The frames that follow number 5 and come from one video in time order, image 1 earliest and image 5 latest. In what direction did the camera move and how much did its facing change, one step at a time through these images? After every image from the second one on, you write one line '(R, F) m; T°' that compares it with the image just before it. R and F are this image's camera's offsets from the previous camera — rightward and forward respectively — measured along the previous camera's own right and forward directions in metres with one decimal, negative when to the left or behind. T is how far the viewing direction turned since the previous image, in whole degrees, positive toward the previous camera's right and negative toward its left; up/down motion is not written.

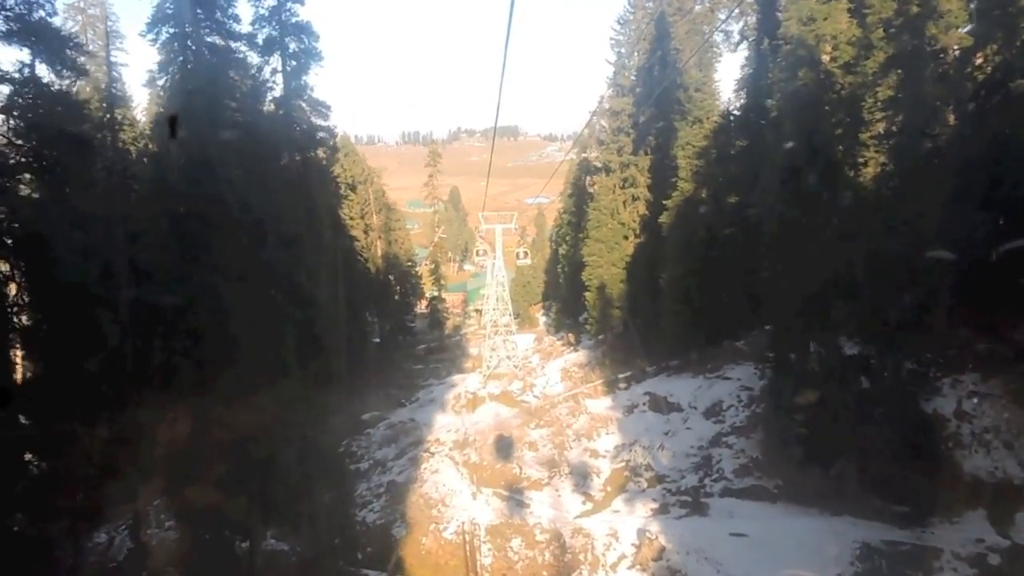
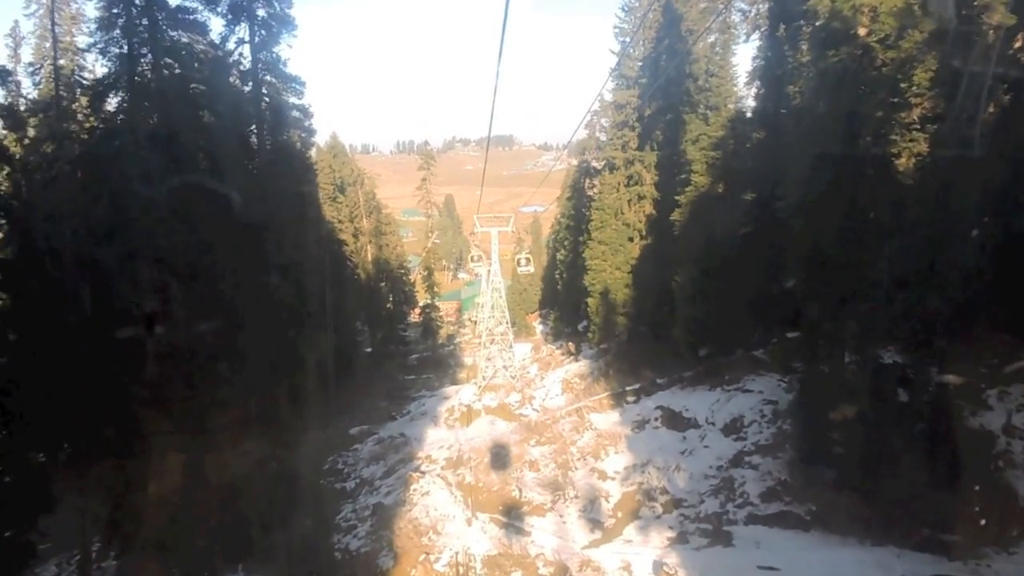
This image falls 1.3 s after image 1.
(-0.1, +1.7) m; 0°
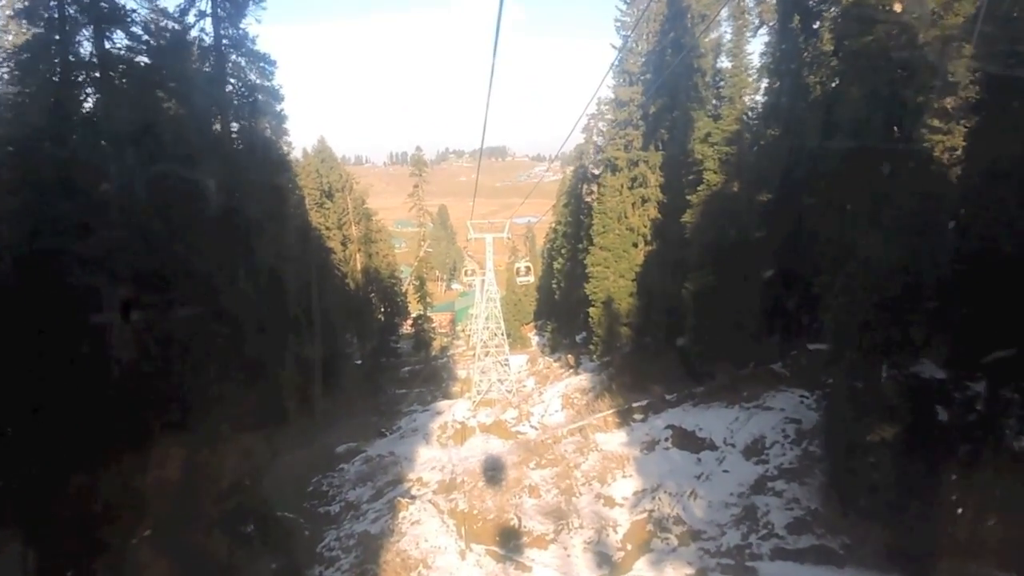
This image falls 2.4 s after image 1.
(-0.1, +1.5) m; 0°
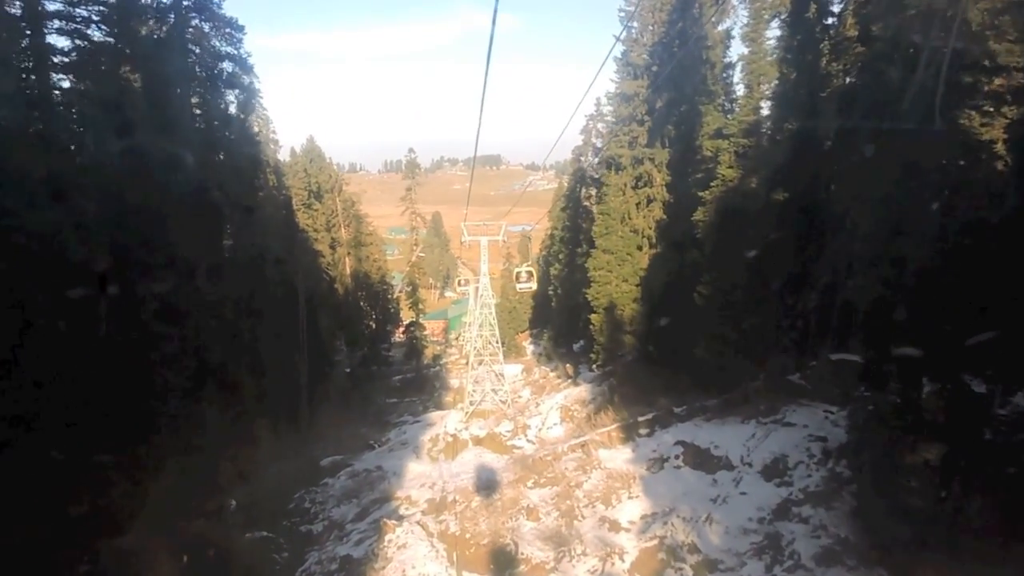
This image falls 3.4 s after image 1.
(-0.1, +1.4) m; 0°
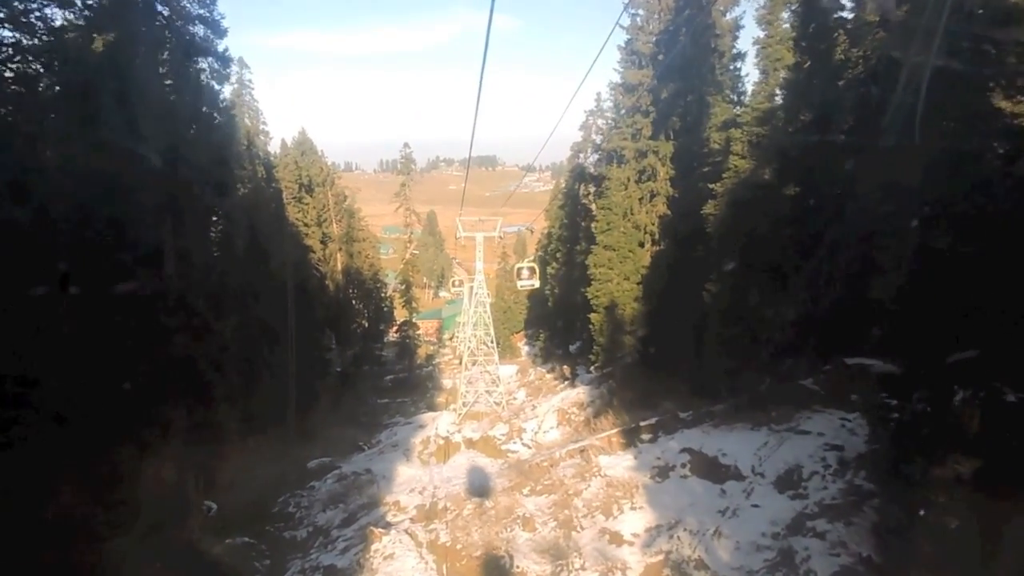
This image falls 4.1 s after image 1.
(0.0, +0.9) m; 0°
